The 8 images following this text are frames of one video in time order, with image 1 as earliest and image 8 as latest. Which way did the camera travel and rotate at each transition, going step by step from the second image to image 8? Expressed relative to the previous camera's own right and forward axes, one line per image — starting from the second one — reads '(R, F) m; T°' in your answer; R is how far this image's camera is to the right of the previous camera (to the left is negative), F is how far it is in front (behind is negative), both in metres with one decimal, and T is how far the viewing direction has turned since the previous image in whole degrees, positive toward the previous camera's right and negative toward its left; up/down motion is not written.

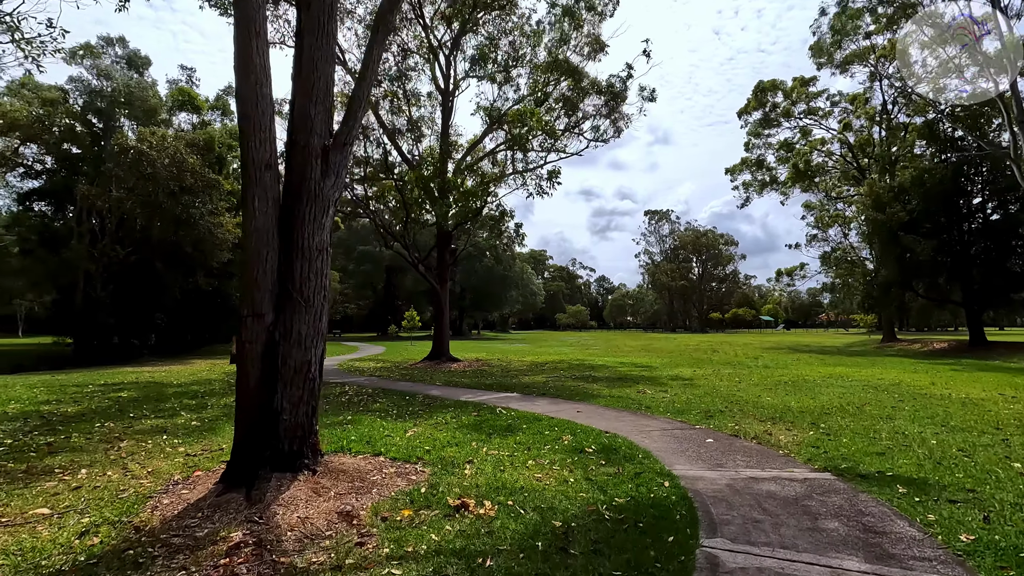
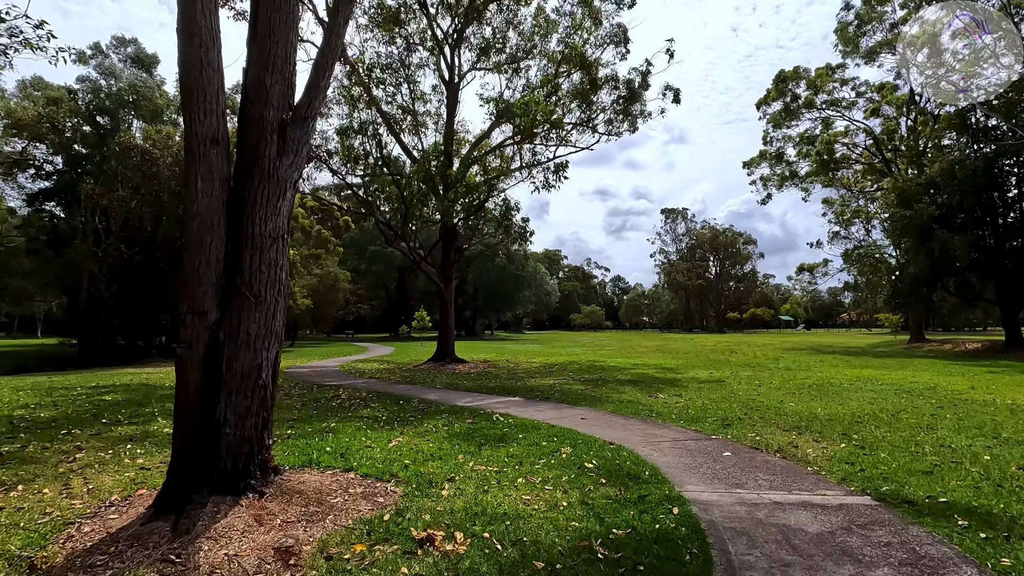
(+0.2, +0.6) m; -2°
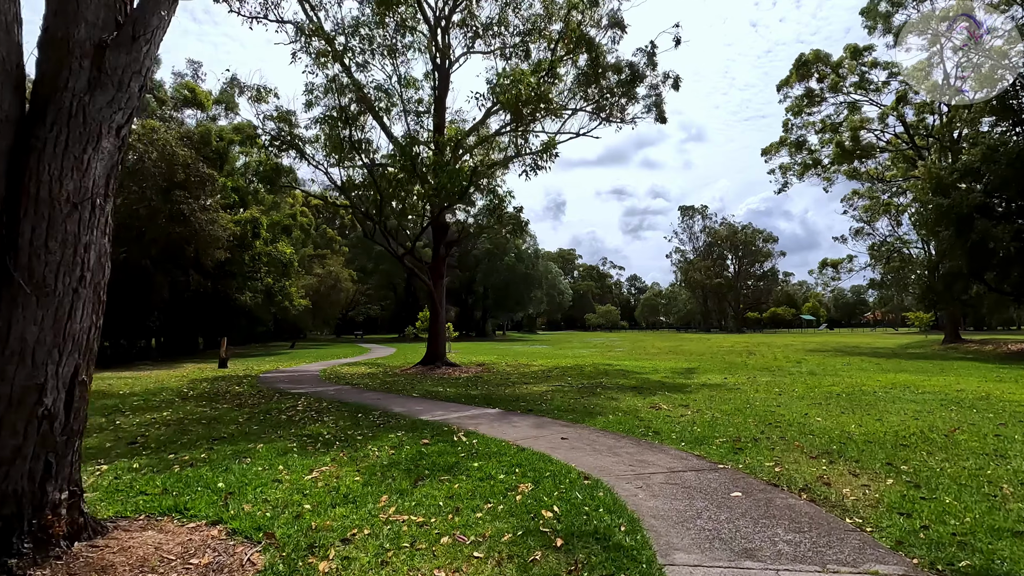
(+0.6, +1.2) m; -2°
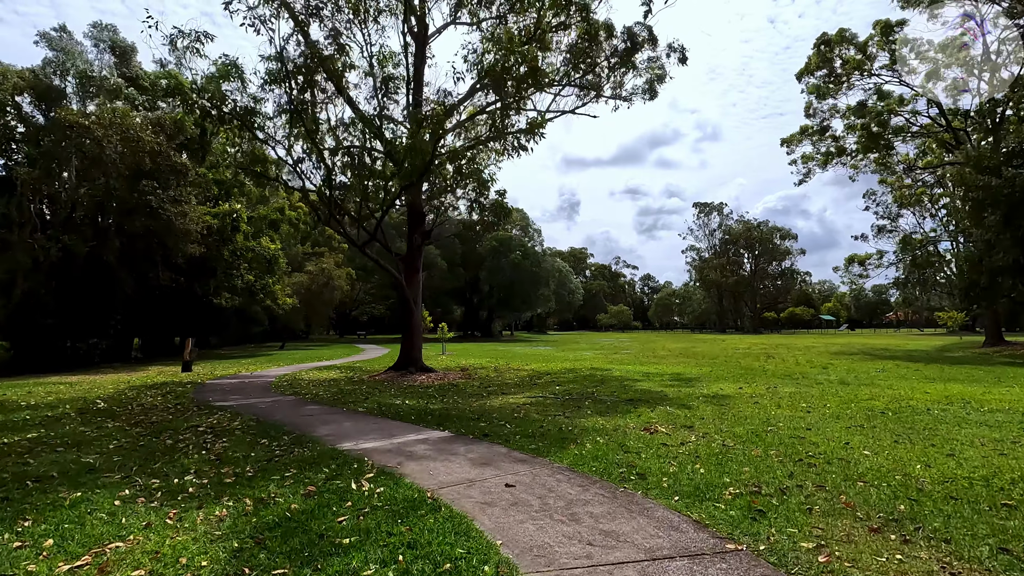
(+0.7, +1.7) m; -1°
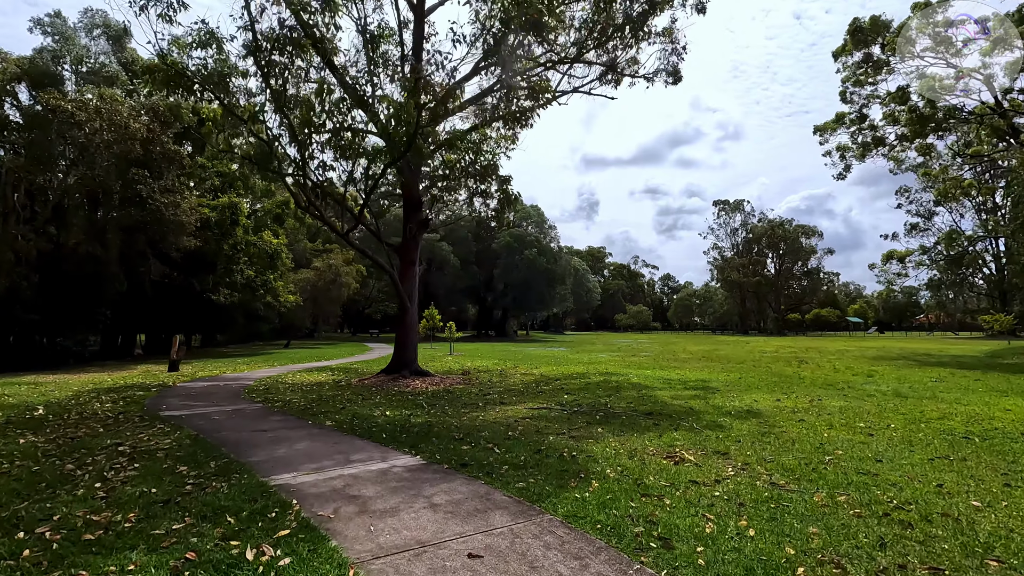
(+0.3, +1.3) m; -2°
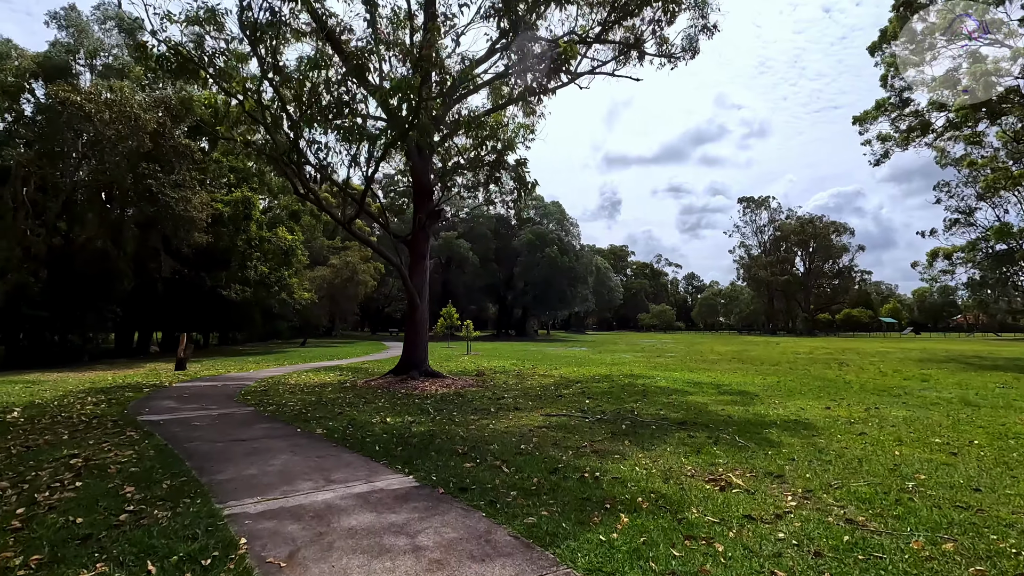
(+0.1, +0.8) m; -2°
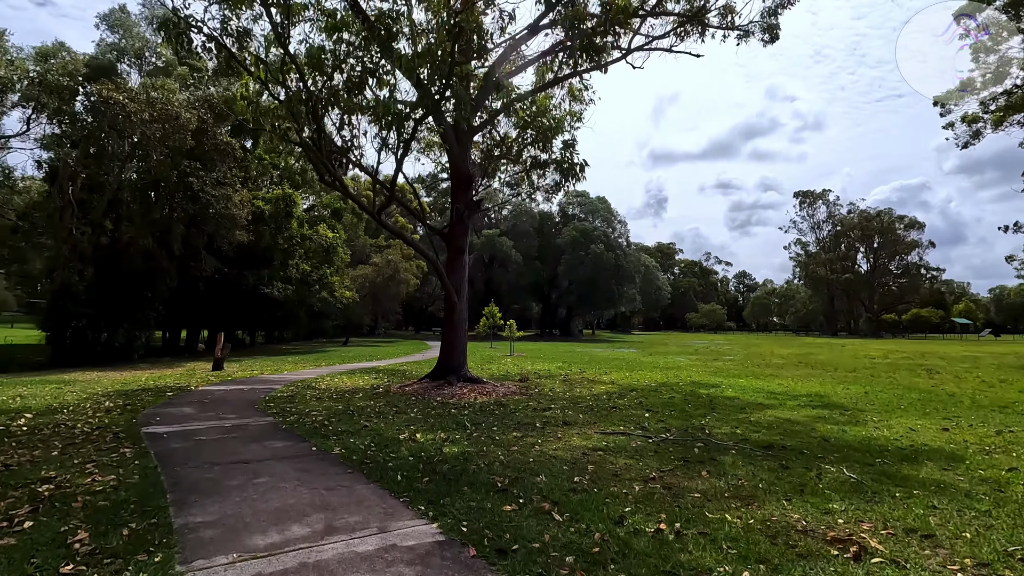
(-0.1, +1.0) m; -5°
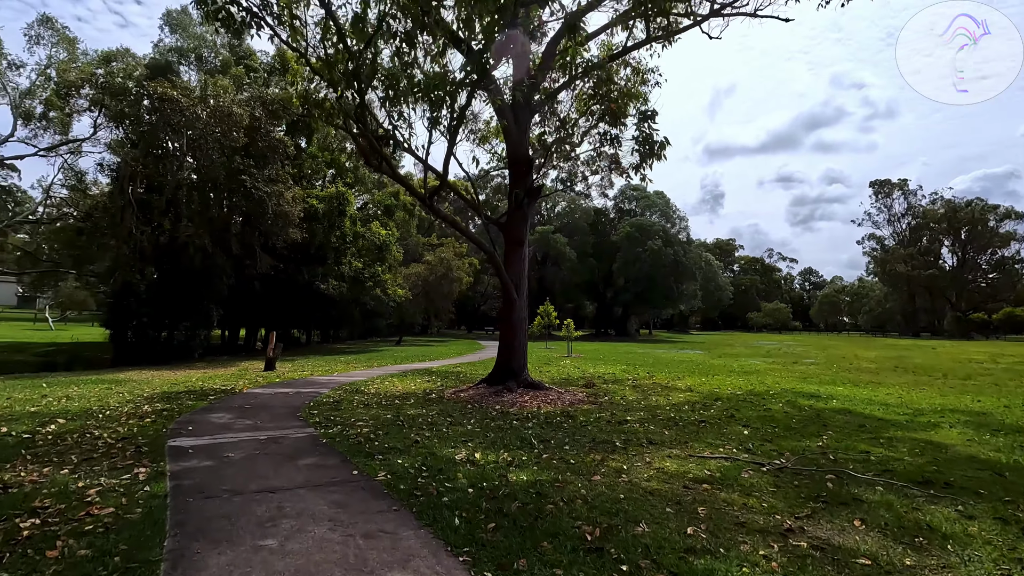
(-0.2, +1.0) m; -5°
